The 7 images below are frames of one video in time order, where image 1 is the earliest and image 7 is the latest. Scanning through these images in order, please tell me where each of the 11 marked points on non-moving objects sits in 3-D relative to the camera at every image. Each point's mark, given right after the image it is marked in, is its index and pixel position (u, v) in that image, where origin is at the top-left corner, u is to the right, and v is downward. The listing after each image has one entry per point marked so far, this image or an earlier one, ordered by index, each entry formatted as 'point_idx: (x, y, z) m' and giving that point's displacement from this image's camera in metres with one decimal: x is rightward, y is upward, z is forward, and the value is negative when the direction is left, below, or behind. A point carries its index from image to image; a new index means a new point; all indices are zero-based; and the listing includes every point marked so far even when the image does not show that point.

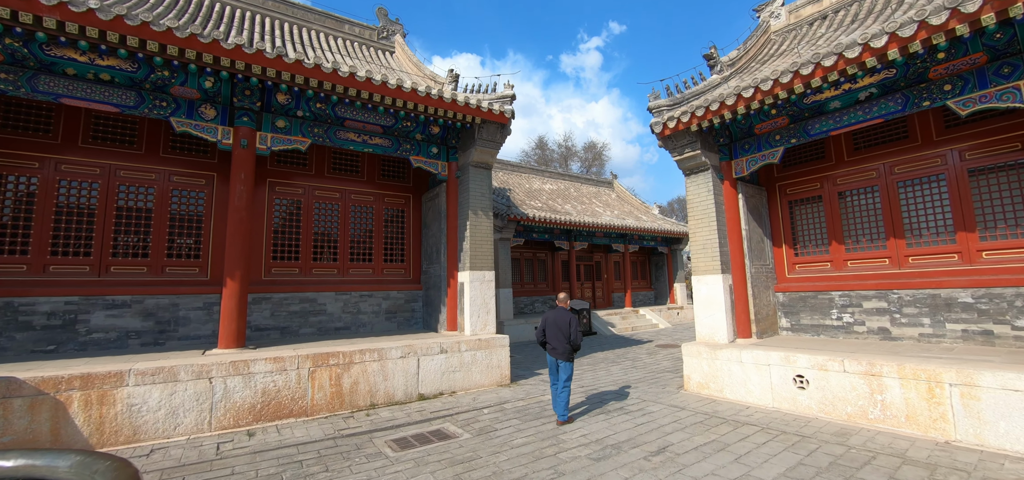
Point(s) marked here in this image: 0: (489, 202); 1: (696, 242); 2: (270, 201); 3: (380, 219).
0: (-0.4, +0.7, +7.5) m
1: (+2.7, -0.1, +6.3) m
2: (-4.1, +0.7, +7.4) m
3: (-2.5, +0.4, +8.2) m
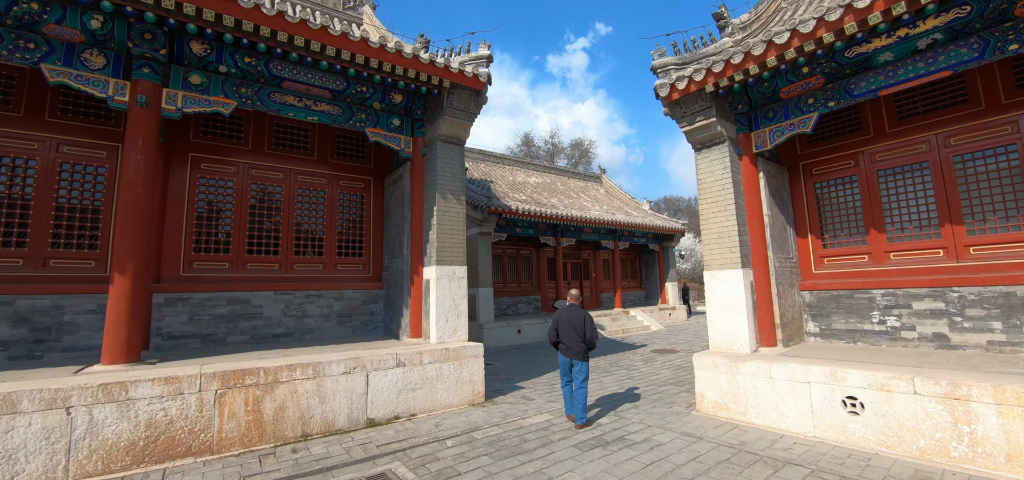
0: (-0.7, +0.8, +6.3) m
1: (+2.4, +0.1, +5.2) m
2: (-4.5, +0.8, +6.0) m
3: (-2.9, +0.6, +6.9) m
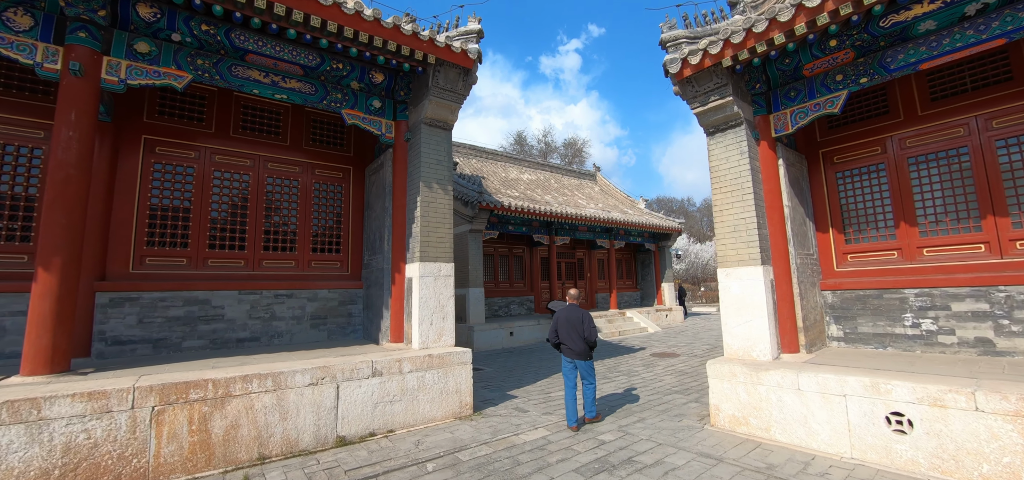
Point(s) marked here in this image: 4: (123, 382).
0: (-0.8, +0.9, +5.7) m
1: (+2.3, +0.2, +4.7) m
2: (-4.6, +0.9, +5.4) m
3: (-3.0, +0.6, +6.3) m
4: (-3.1, -1.1, +3.5) m
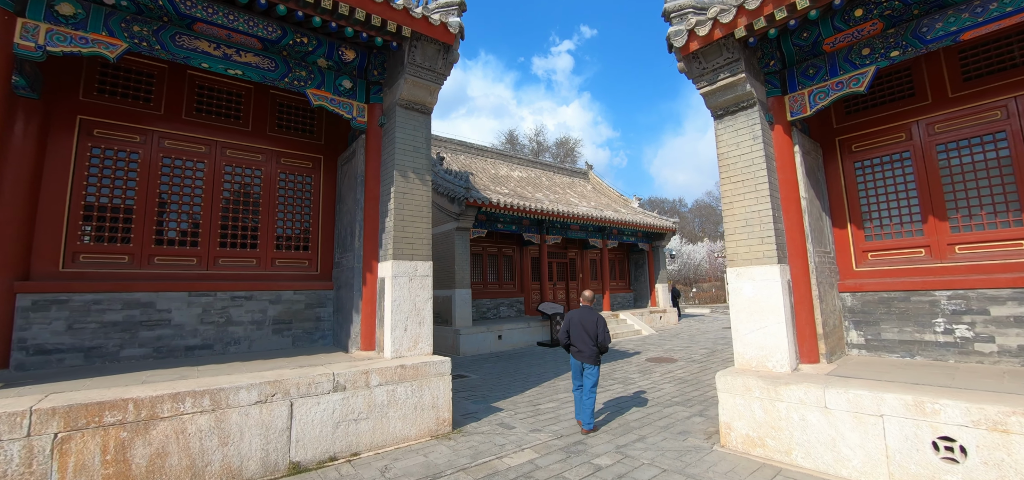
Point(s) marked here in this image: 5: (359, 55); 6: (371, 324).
0: (-1.0, +0.9, +5.1) m
1: (+2.1, +0.2, +4.2) m
2: (-4.7, +1.0, +4.7) m
3: (-3.2, +0.7, +5.7) m
4: (-3.3, -1.1, +2.9) m
5: (-1.8, +2.2, +5.1) m
6: (-1.6, -1.0, +4.9) m
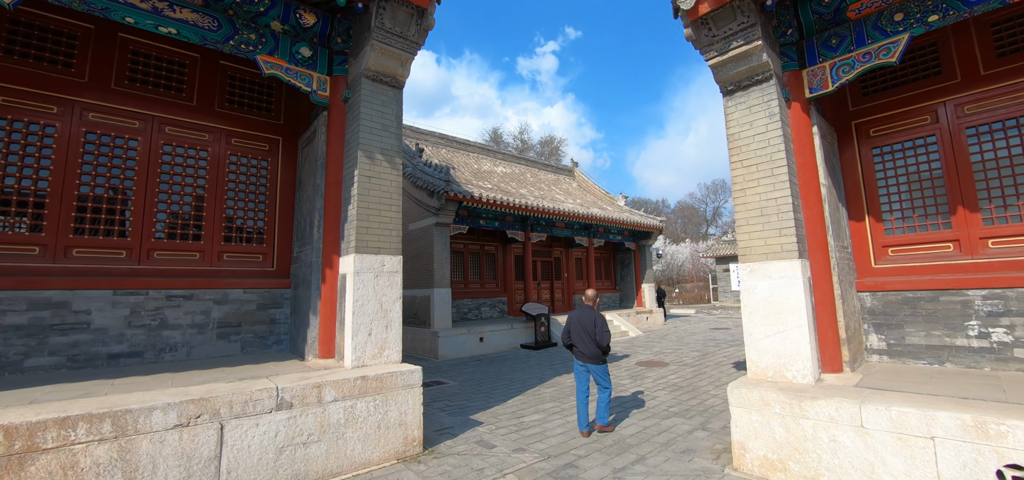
0: (-1.2, +1.0, +4.5) m
1: (+2.0, +0.3, +3.7) m
2: (-4.9, +1.1, +4.0) m
3: (-3.4, +0.8, +5.0) m
4: (-3.4, -1.0, +2.2) m
5: (-2.0, +2.3, +4.5) m
6: (-1.8, -0.9, +4.3) m
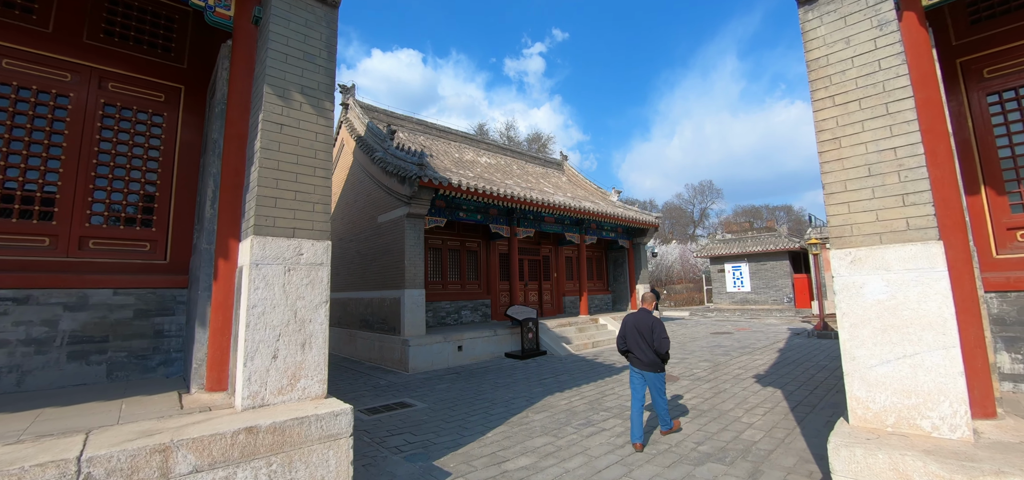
0: (-1.3, +1.2, +3.2) m
1: (+1.9, +0.4, +2.4) m
2: (-5.0, +1.3, +2.5) m
3: (-3.6, +1.0, +3.6) m
4: (-3.5, -0.8, +0.8) m
5: (-2.1, +2.4, +3.1) m
6: (-1.9, -0.7, +2.9) m
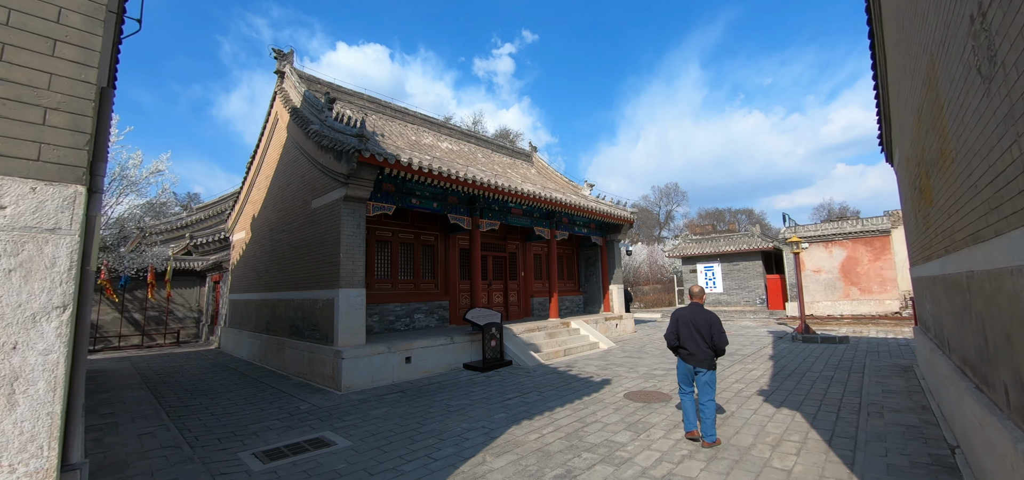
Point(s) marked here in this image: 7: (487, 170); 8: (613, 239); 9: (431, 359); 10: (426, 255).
0: (-1.6, +1.4, +1.7) m
1: (+1.7, +0.6, +1.2) m
2: (-5.2, +1.5, +0.8) m
3: (-3.8, +1.2, +2.0) m
4: (-3.5, -0.6, -0.9) m
5: (-2.4, +2.6, +1.6) m
6: (-2.2, -0.5, +1.4) m
7: (-0.7, +1.9, +11.5) m
8: (+3.3, 0.0, +14.1) m
9: (-1.4, -2.1, +7.5) m
10: (-1.9, -0.3, +9.6) m
